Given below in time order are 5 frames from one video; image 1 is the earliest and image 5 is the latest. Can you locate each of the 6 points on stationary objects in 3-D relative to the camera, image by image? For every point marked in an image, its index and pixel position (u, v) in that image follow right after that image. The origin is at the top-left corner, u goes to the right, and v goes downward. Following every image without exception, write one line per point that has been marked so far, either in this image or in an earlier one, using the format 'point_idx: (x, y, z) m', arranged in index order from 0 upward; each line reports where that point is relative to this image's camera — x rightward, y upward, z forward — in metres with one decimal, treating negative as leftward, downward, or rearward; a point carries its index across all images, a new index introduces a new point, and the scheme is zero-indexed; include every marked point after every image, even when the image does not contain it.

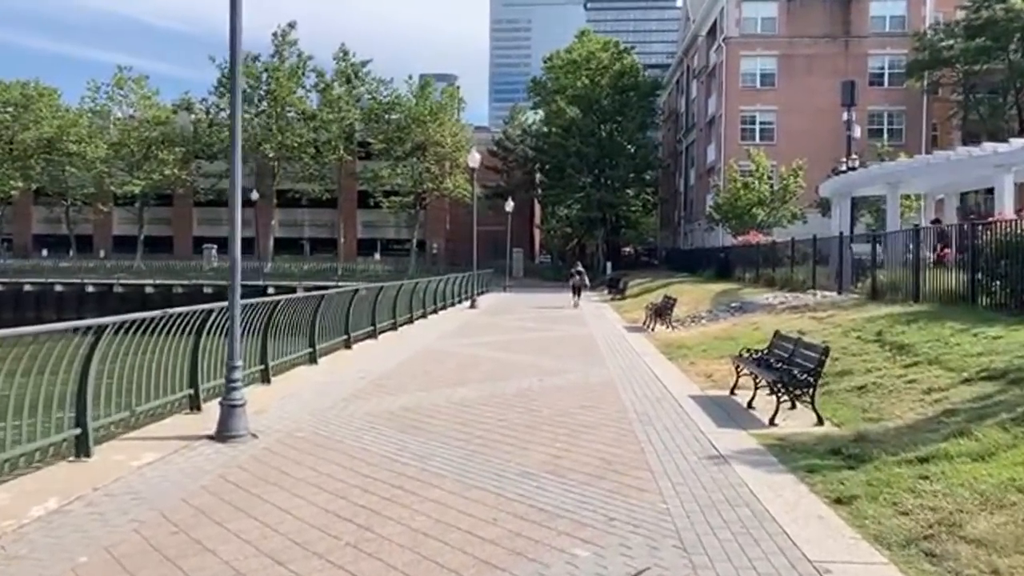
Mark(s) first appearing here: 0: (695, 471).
0: (+1.9, -1.9, +8.2) m
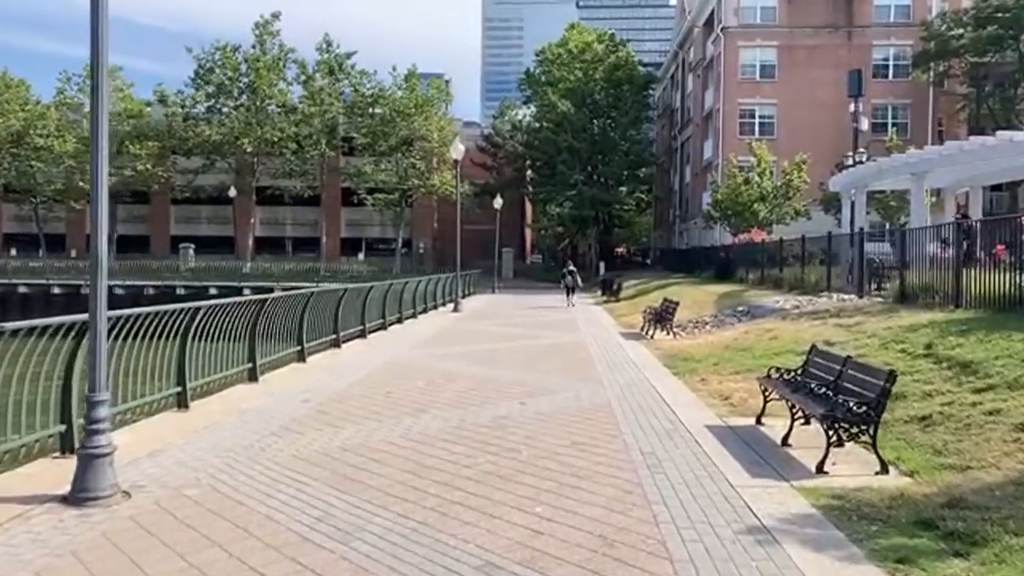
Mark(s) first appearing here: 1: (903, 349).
0: (+1.6, -2.0, +5.7) m
1: (+6.3, -1.0, +12.7) m
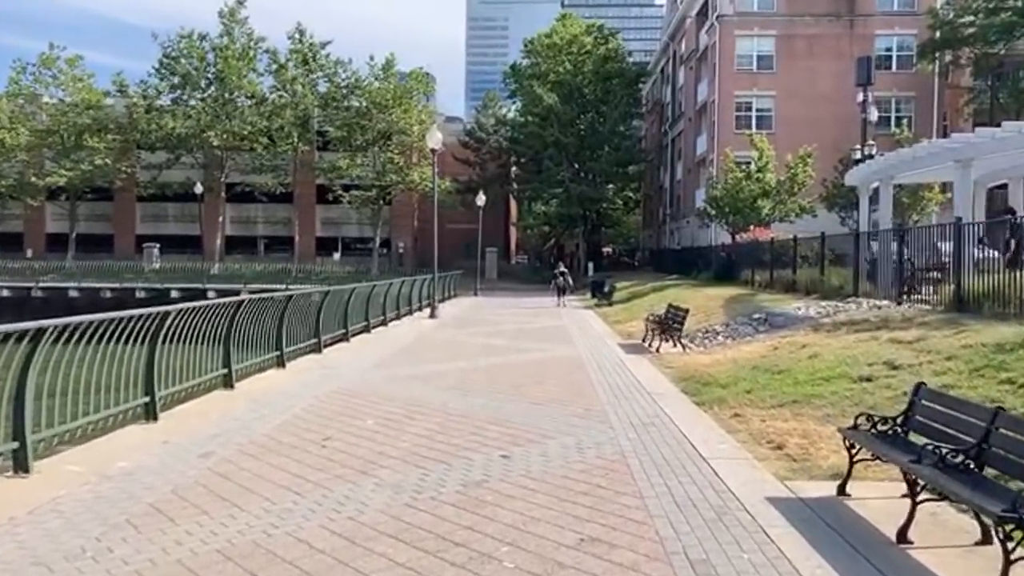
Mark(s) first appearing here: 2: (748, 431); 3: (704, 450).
0: (+1.5, -2.1, +2.6) m
1: (+6.0, -1.1, +9.6) m
2: (+3.0, -1.8, +10.0) m
3: (+2.2, -1.9, +9.2) m
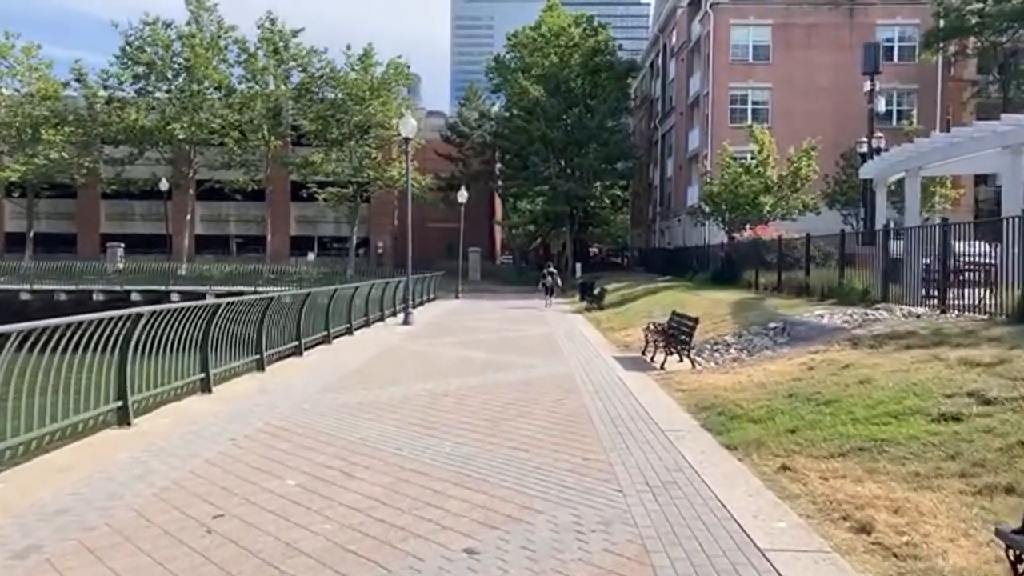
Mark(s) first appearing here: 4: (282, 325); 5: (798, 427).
0: (+1.4, -2.2, -0.2) m
1: (+5.8, -1.2, +7.0) m
2: (+2.7, -1.9, +7.3) m
3: (+2.0, -2.0, +6.4) m
4: (-5.1, -0.8, +17.7) m
5: (+3.4, -1.7, +9.6) m
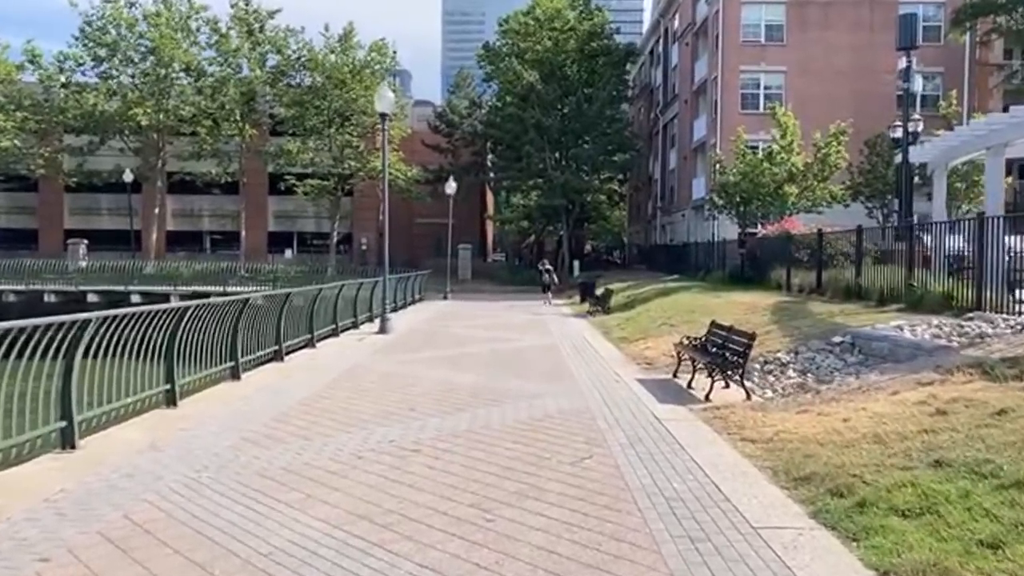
0: (+1.5, -2.3, -4.1) m
1: (+5.8, -1.3, +3.1) m
2: (+2.8, -2.0, +3.4) m
3: (+2.0, -2.1, +2.6) m
4: (-5.2, -0.9, +13.8) m
5: (+3.5, -1.8, +5.7) m
